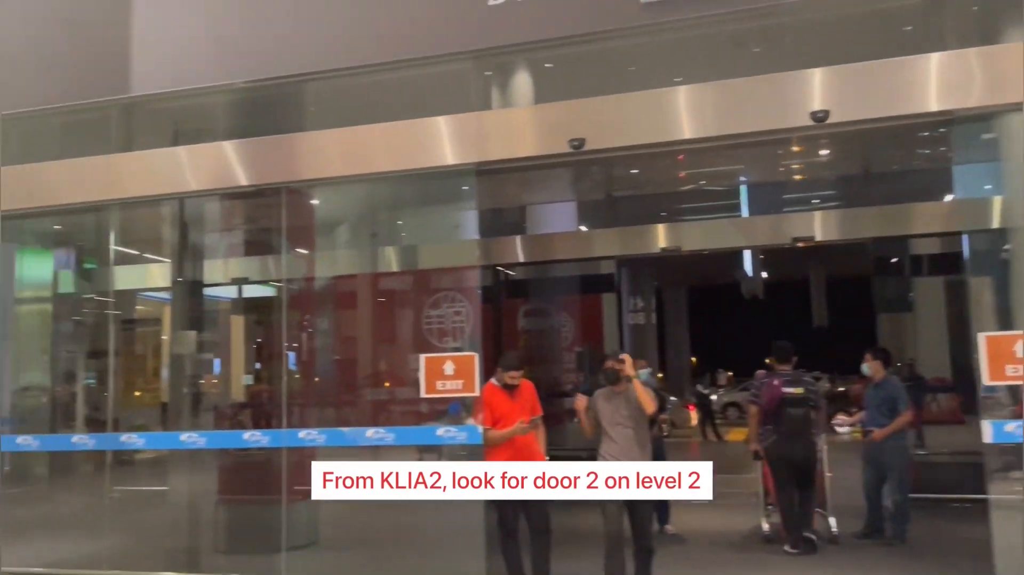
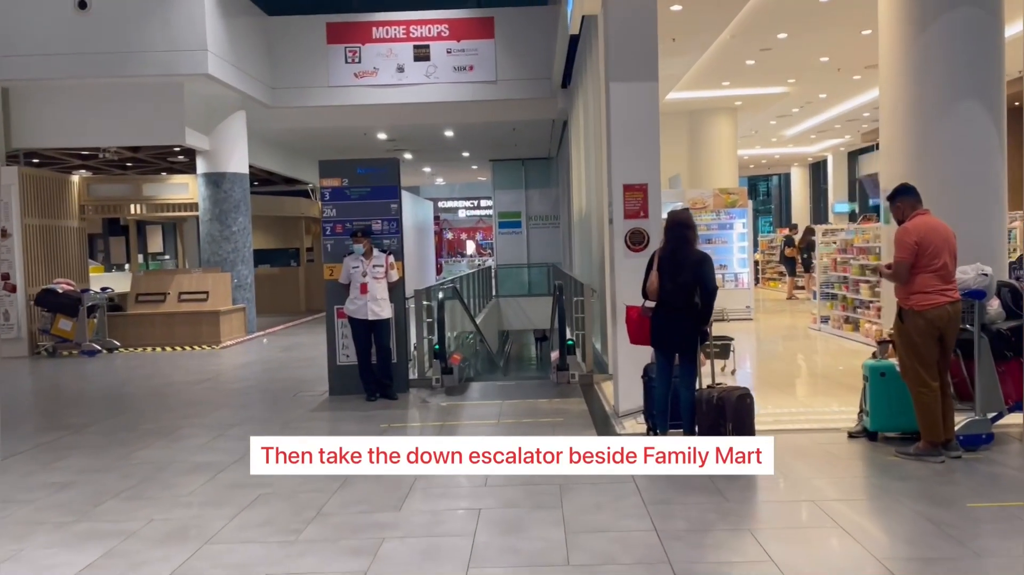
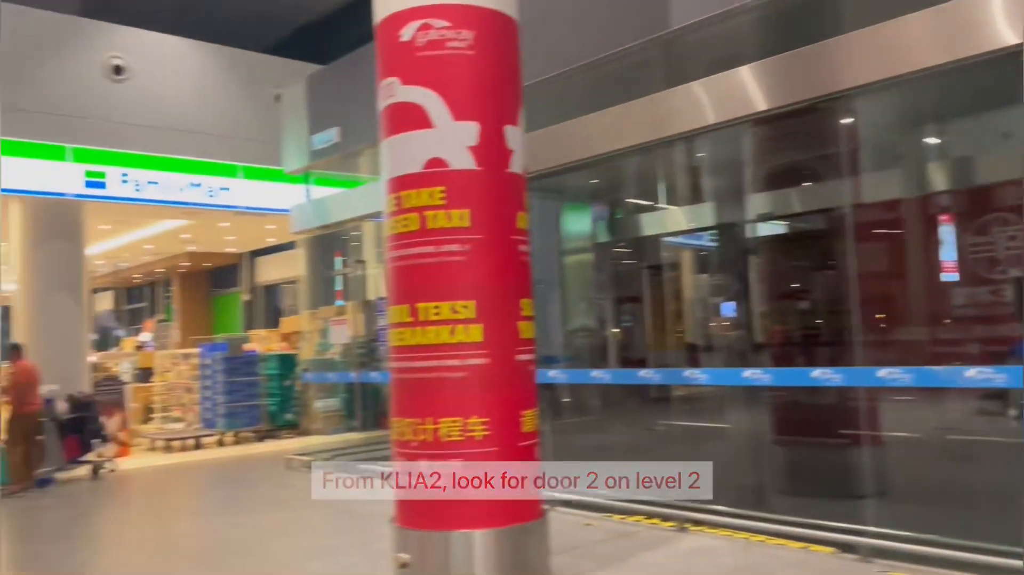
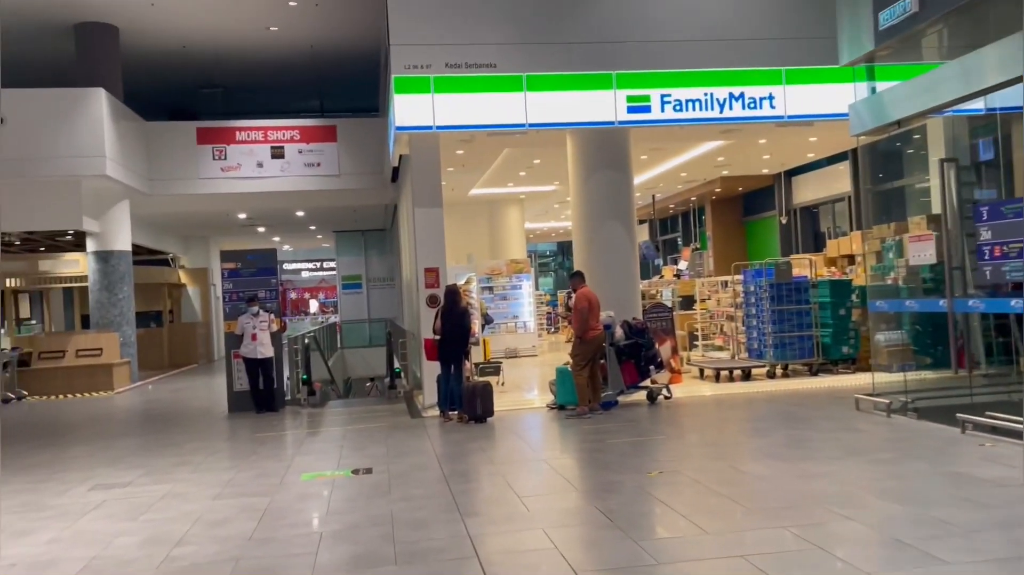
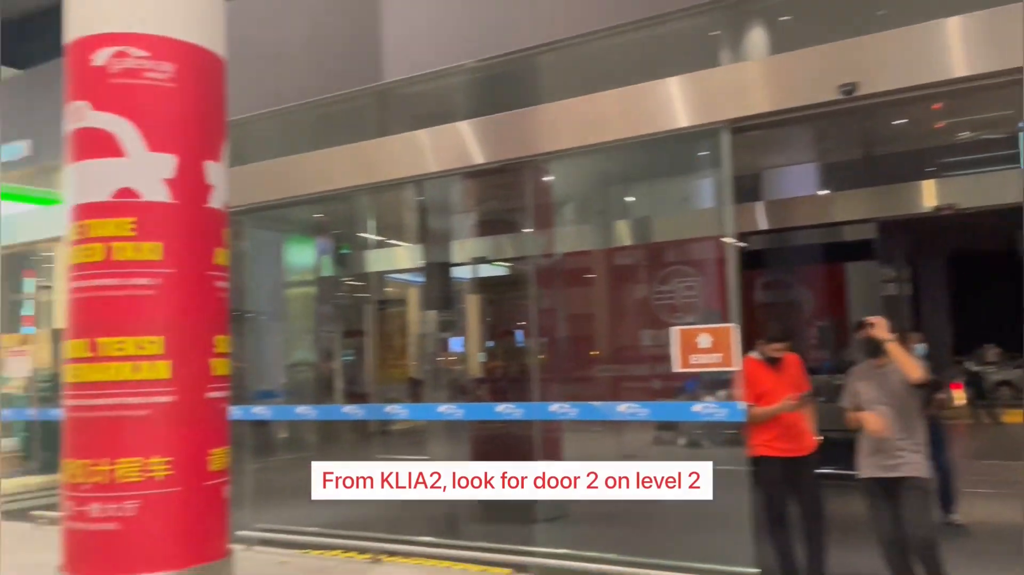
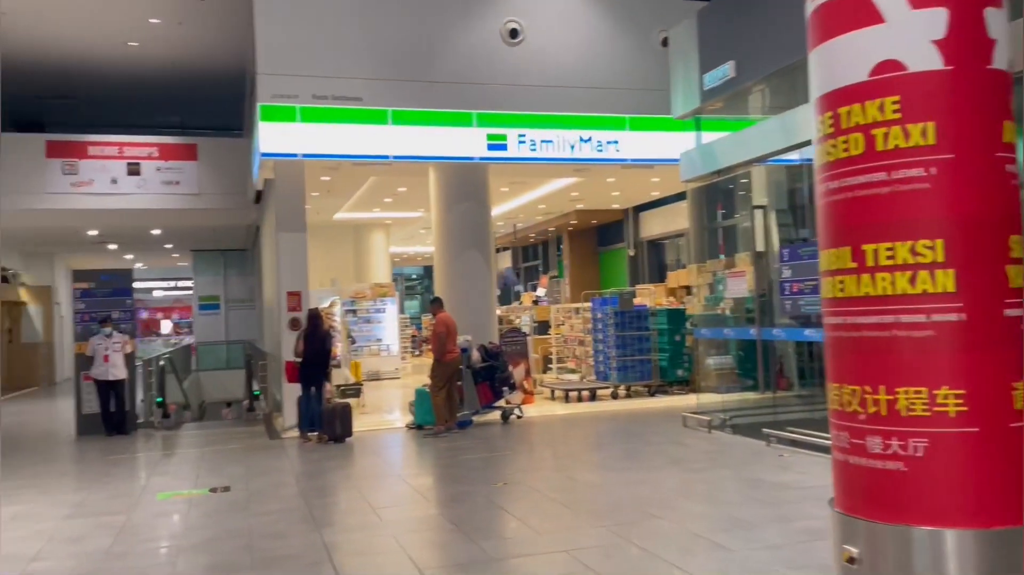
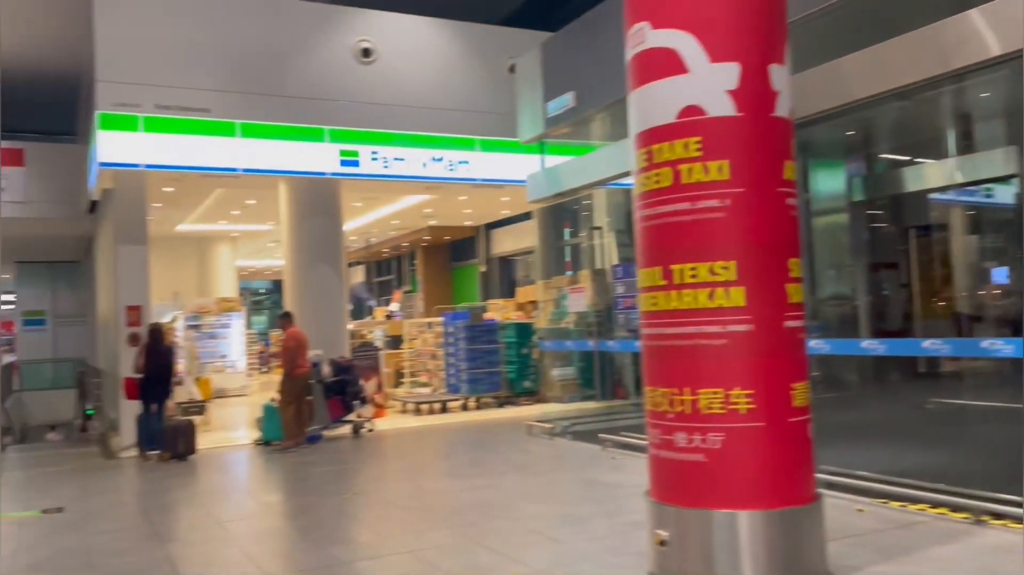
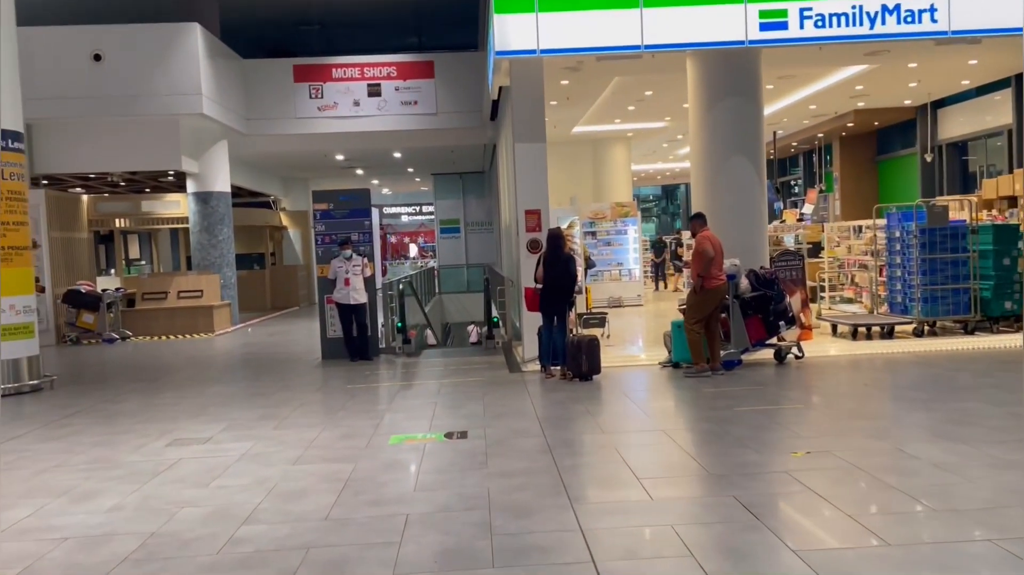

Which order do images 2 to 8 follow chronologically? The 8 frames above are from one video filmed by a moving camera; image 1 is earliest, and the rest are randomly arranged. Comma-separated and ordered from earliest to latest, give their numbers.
5, 3, 7, 6, 4, 8, 2
